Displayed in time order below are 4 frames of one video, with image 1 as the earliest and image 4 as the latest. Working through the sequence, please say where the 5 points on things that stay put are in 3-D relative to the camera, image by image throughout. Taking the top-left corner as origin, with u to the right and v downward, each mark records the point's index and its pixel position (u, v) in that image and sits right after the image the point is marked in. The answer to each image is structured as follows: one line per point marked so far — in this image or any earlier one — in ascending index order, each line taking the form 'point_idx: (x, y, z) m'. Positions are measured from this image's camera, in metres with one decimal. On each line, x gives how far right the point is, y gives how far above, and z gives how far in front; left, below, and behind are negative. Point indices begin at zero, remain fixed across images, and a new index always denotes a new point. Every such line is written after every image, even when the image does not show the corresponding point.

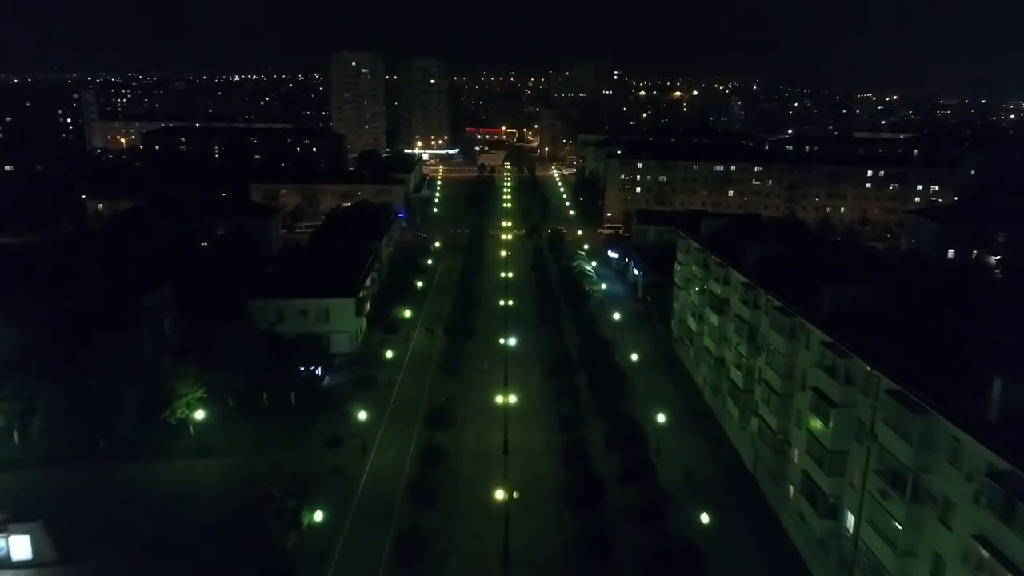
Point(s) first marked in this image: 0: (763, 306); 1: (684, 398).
0: (+4.0, -0.3, +11.8) m
1: (+3.4, -2.2, +14.7) m
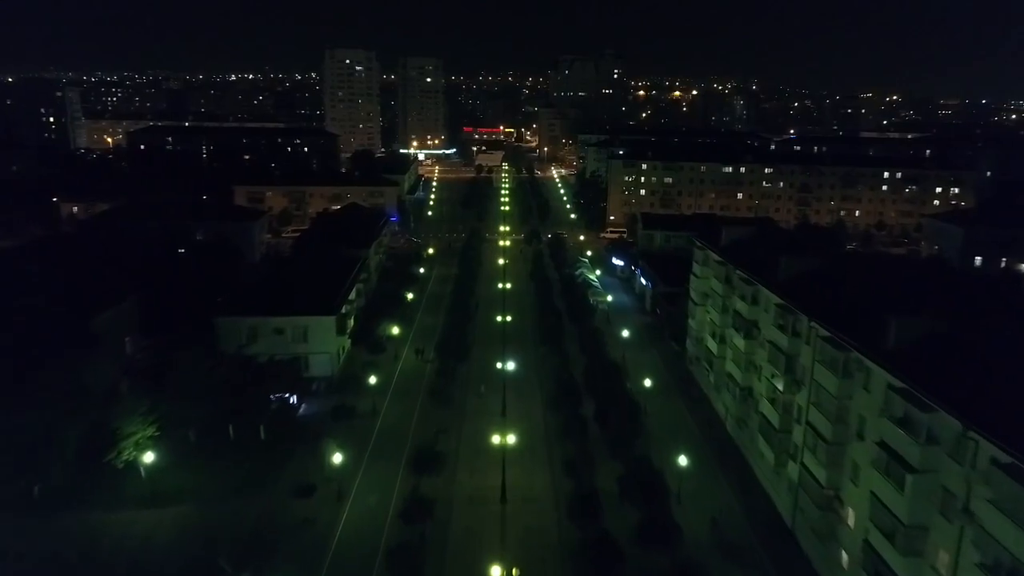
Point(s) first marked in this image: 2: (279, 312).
0: (+4.0, -0.6, +10.1) m
1: (+3.4, -2.6, +13.0) m
2: (-4.7, -0.5, +14.8) m
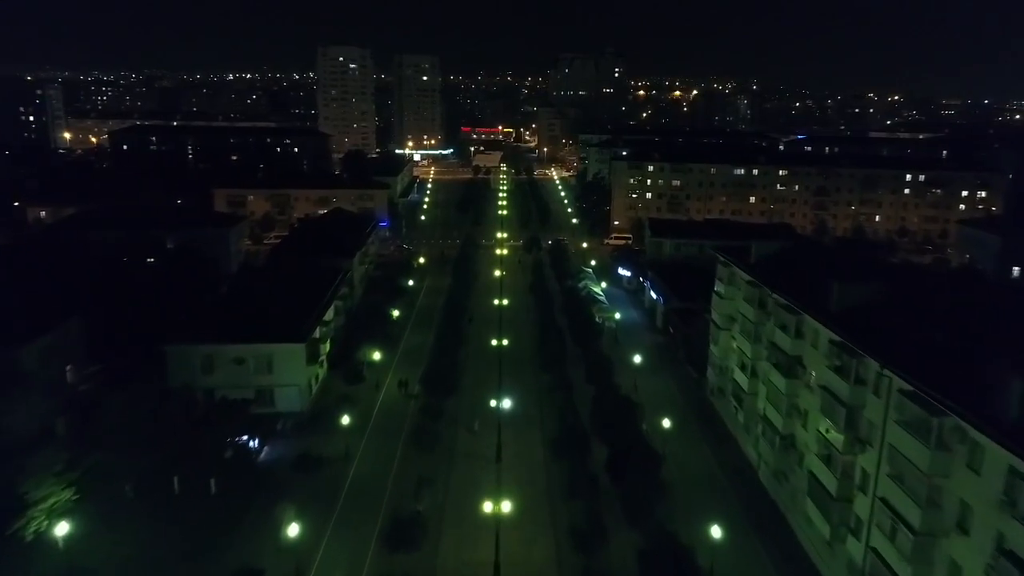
0: (+3.9, -1.0, +8.2) m
1: (+3.3, -3.0, +11.1) m
2: (-4.7, -0.9, +12.8) m
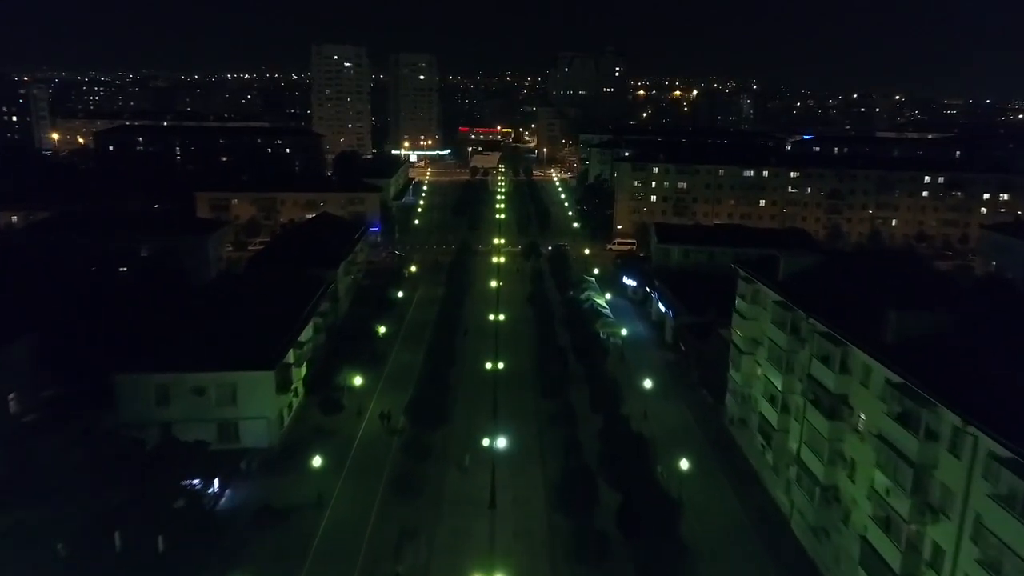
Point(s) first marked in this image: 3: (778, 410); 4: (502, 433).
0: (+3.9, -1.3, +6.7) m
1: (+3.3, -3.3, +9.6) m
2: (-4.8, -1.2, +11.3) m
3: (+3.7, -1.7, +10.4) m
4: (-0.1, -2.3, +12.2) m
